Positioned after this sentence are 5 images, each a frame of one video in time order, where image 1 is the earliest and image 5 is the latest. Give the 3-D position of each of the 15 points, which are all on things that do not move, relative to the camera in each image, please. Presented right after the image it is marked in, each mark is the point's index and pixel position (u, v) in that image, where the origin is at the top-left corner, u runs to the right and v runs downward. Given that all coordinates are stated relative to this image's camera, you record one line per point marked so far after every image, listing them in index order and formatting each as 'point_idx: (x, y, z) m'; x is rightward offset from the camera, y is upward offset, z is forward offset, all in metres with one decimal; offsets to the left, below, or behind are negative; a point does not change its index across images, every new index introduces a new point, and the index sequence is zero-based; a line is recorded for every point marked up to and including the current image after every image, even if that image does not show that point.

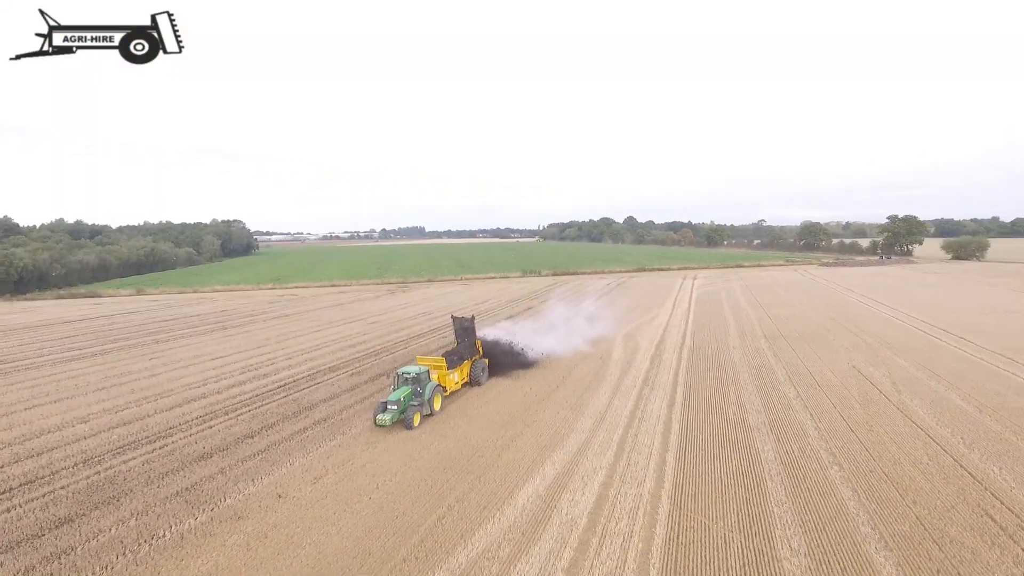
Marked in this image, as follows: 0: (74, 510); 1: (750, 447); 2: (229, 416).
0: (-5.3, -2.7, +7.5) m
1: (+3.6, -2.4, +9.3) m
2: (-5.2, -2.4, +11.3) m
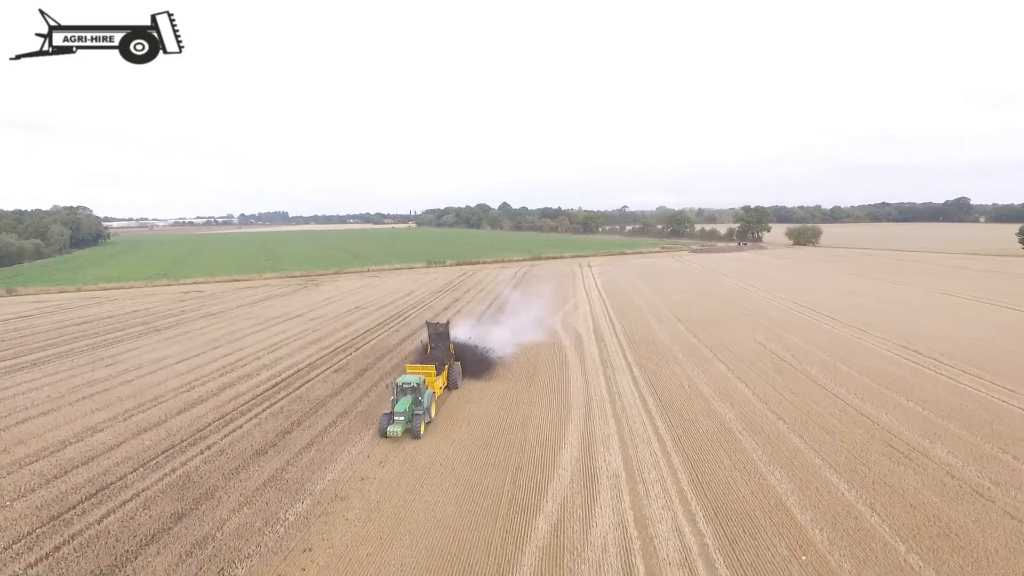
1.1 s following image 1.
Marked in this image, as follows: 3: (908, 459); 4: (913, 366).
0: (-4.5, -3.0, +8.3) m
1: (+3.9, -2.4, +11.9) m
2: (-5.2, -2.5, +12.1) m
3: (+6.1, -2.6, +9.4) m
4: (+10.1, -2.0, +15.5) m
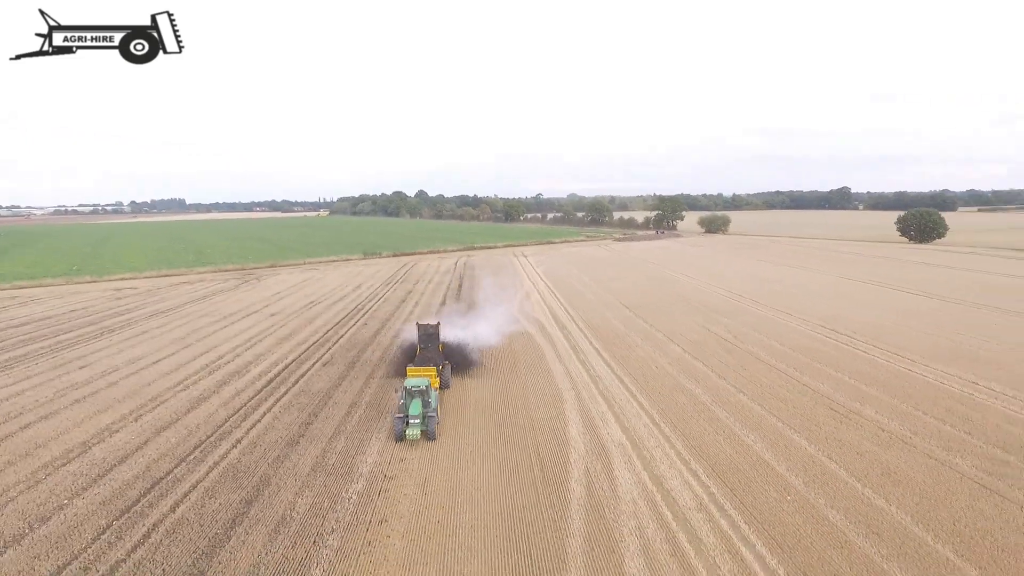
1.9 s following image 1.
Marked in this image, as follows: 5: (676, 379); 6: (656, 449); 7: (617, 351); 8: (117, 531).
0: (-4.0, -3.0, +9.1) m
1: (+3.8, -2.2, +13.7) m
2: (-5.2, -2.5, +12.7) m
3: (+6.3, -2.5, +11.6) m
4: (+9.4, -1.6, +18.2) m
5: (+3.9, -2.1, +14.5) m
6: (+2.4, -2.7, +10.4) m
7: (+2.9, -1.8, +17.2) m
8: (-5.2, -3.2, +8.2) m
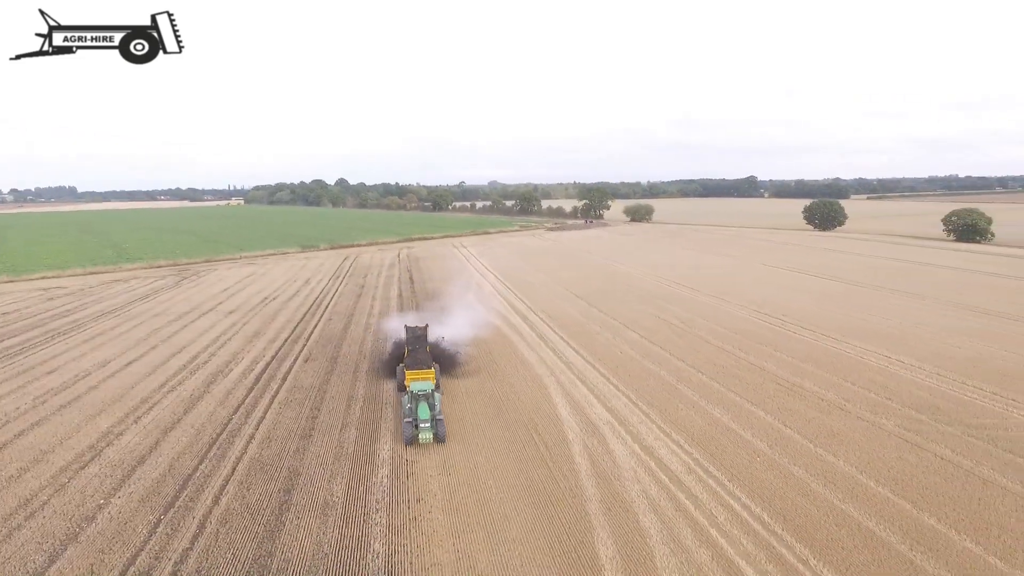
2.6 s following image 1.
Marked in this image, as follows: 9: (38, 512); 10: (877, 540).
0: (-3.7, -3.1, +9.7) m
1: (+3.4, -2.0, +15.3) m
2: (-5.4, -2.6, +13.2) m
3: (+6.2, -2.3, +13.5) m
4: (+8.4, -1.2, +20.5) m
5: (+3.3, -1.9, +16.1) m
6: (+2.5, -2.6, +11.9) m
7: (+2.1, -1.5, +18.6) m
8: (-4.8, -3.3, +8.7) m
9: (-7.0, -3.3, +9.1) m
10: (+4.7, -3.3, +8.0) m
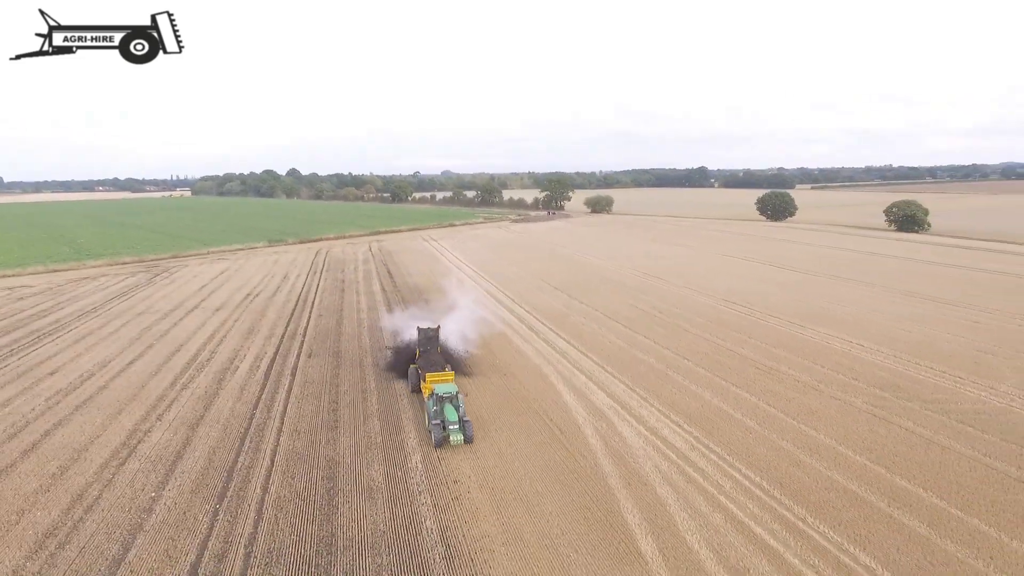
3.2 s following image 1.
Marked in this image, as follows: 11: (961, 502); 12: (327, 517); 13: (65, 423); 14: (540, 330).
0: (-3.3, -3.1, +10.5) m
1: (+3.4, -1.9, +16.6) m
2: (-5.2, -2.6, +13.8) m
3: (+6.3, -2.1, +15.0) m
4: (+8.0, -0.9, +22.0) m
5: (+3.3, -1.8, +17.3) m
6: (+2.7, -2.5, +13.0) m
7: (+1.8, -1.3, +19.7) m
8: (-4.3, -3.4, +9.4) m
9: (-6.5, -3.4, +9.5) m
10: (+5.3, -3.2, +9.4) m
11: (+6.8, -3.2, +9.3) m
12: (-2.8, -3.4, +9.2) m
13: (-9.3, -2.8, +12.7) m
14: (+0.8, -1.3, +19.6) m
